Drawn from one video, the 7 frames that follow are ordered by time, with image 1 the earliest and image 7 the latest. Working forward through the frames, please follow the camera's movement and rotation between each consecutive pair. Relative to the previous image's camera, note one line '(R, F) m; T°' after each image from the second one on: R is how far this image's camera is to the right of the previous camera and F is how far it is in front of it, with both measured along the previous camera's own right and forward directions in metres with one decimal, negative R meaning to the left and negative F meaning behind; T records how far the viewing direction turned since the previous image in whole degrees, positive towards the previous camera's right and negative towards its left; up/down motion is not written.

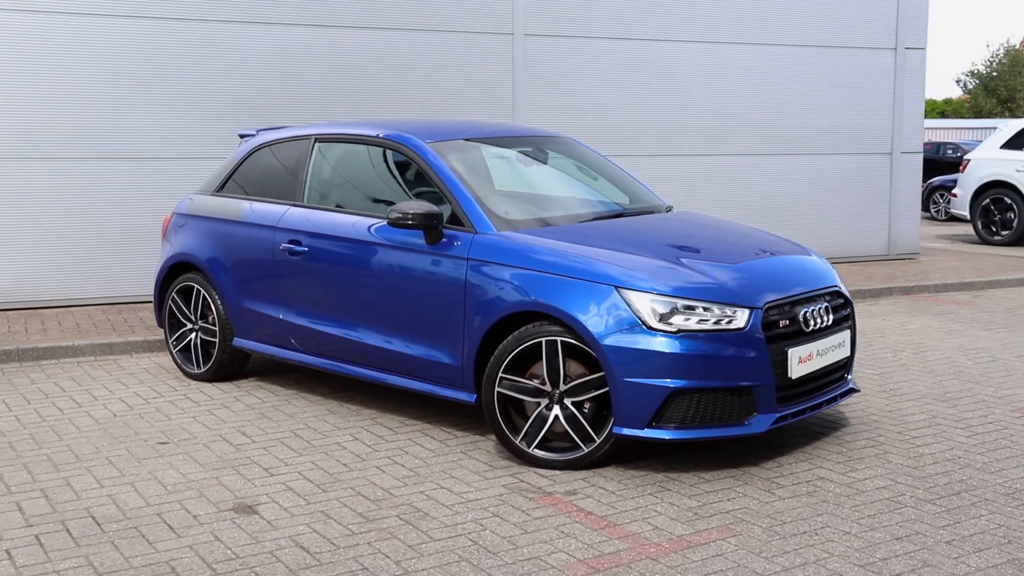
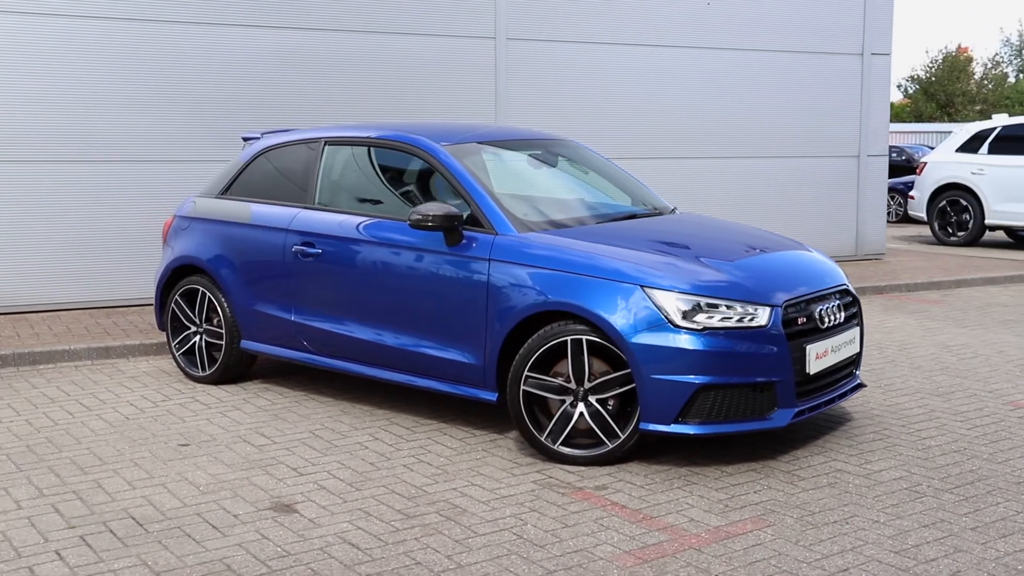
(-0.4, -0.1) m; +3°
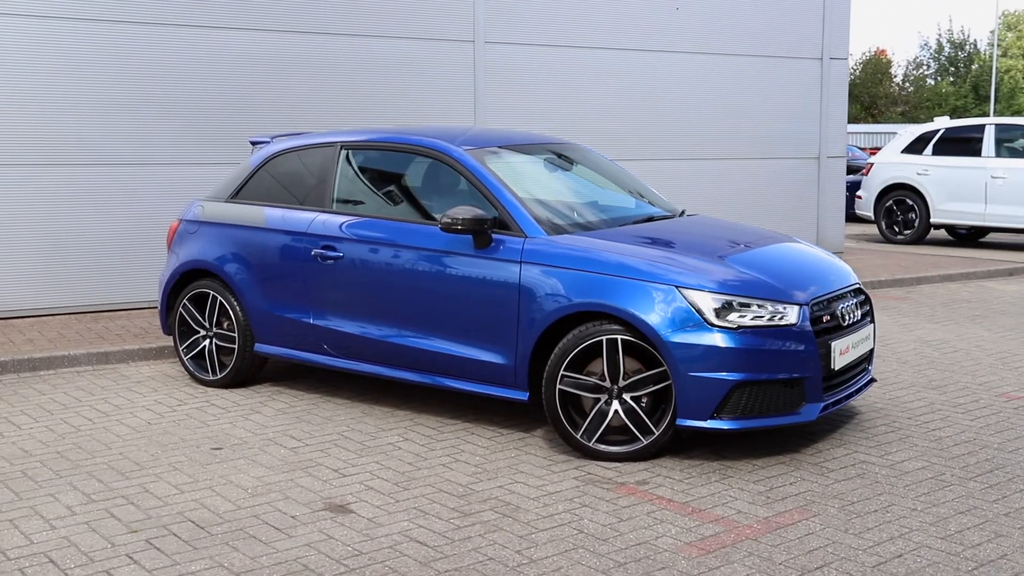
(-0.5, -0.1) m; +4°
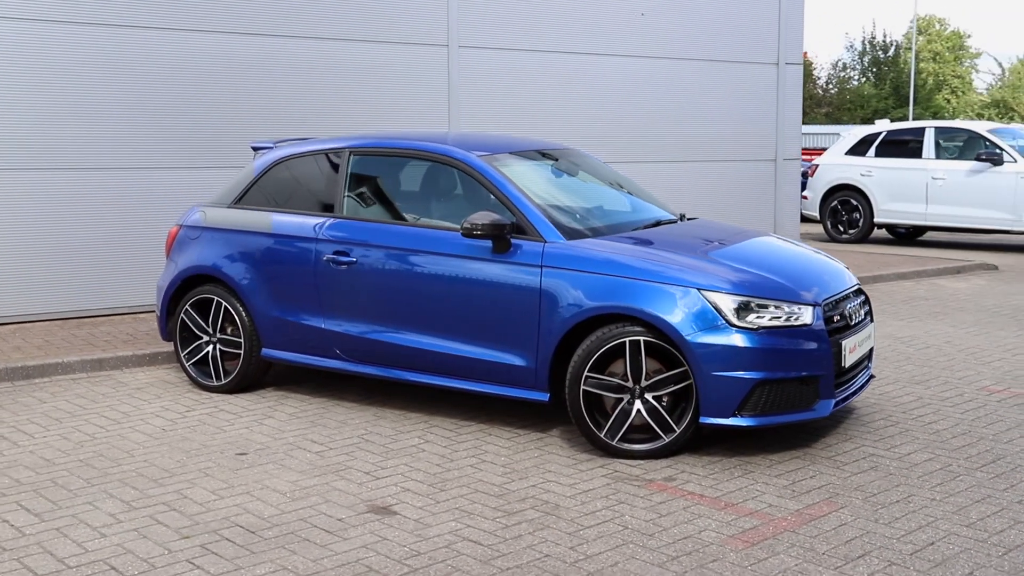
(-0.5, -0.1) m; +4°
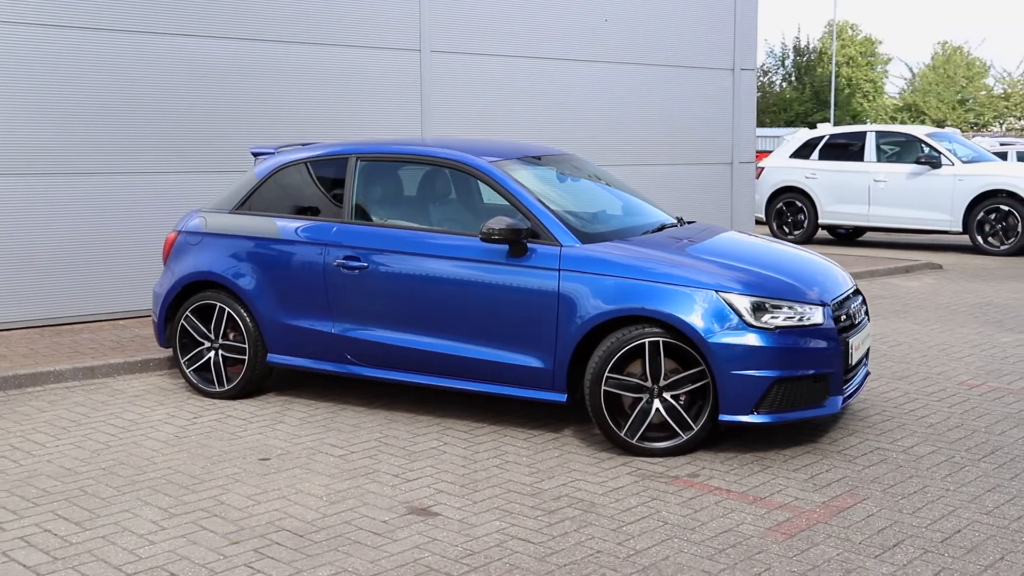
(-0.5, -0.1) m; +4°
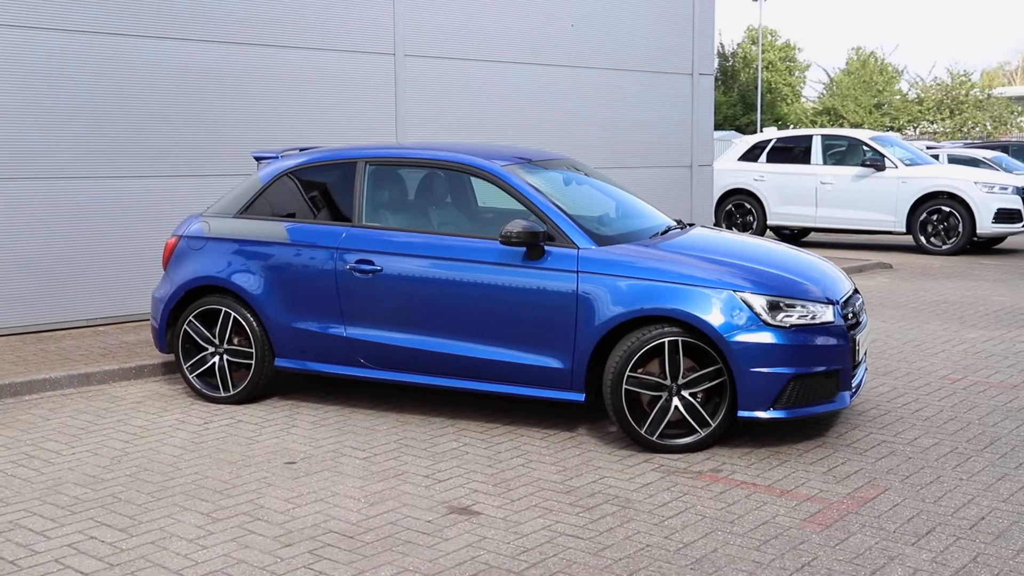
(-0.5, -0.1) m; +4°
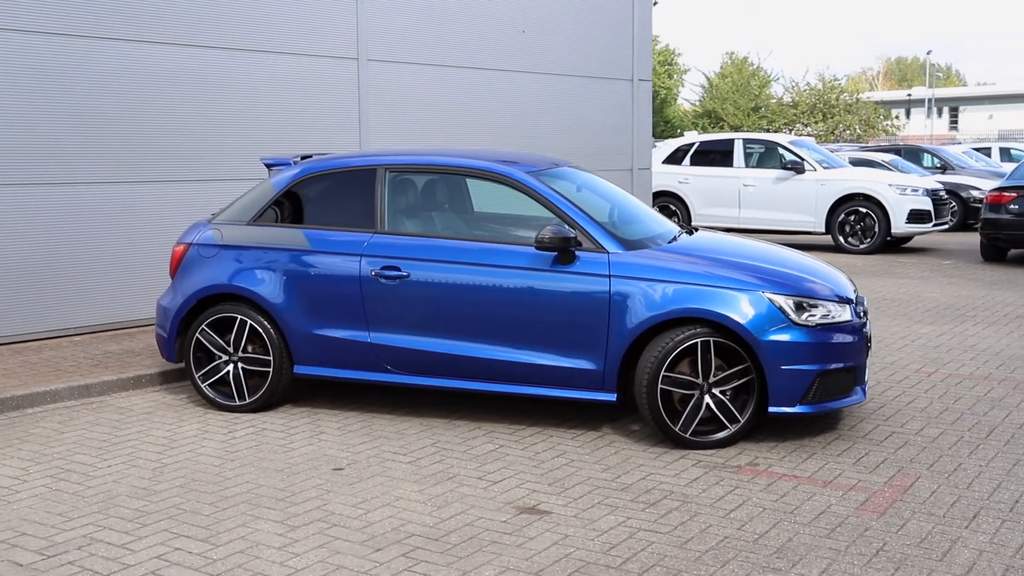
(-0.8, -0.1) m; +6°
